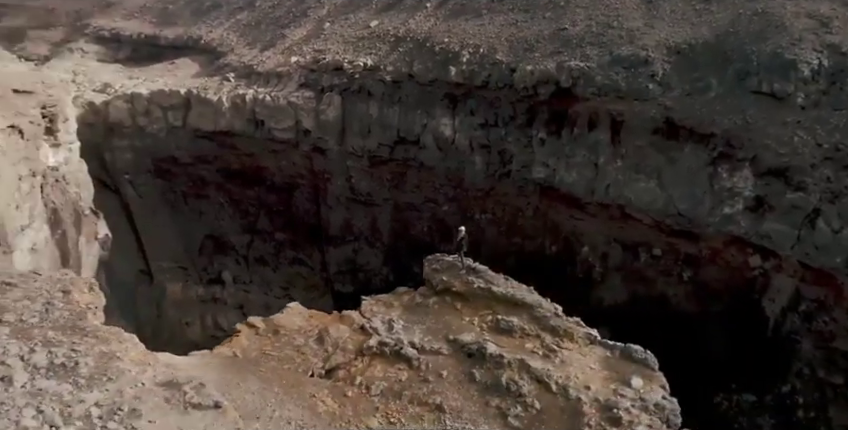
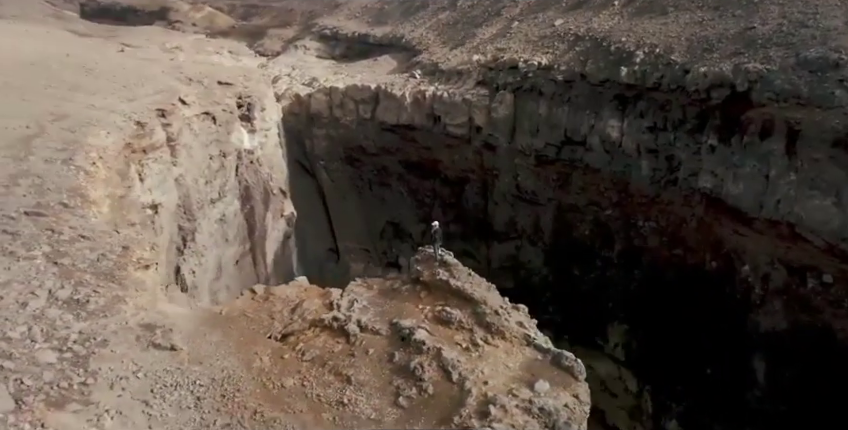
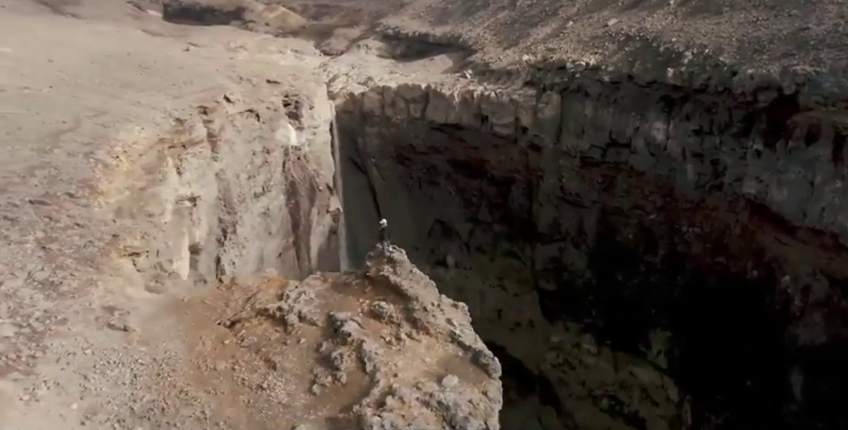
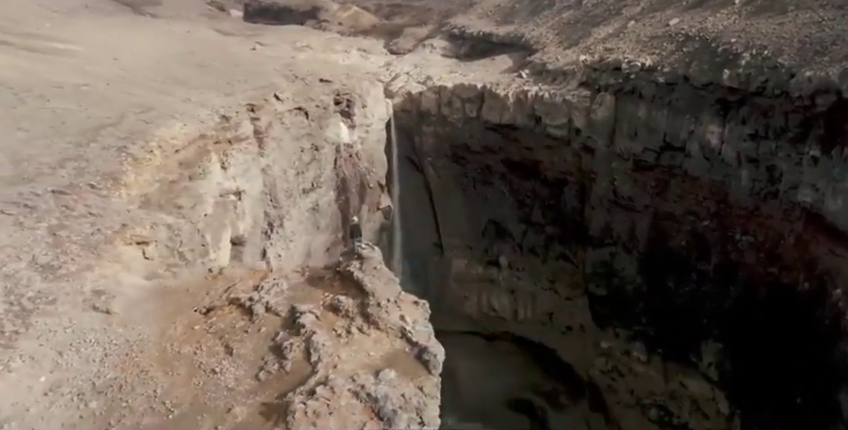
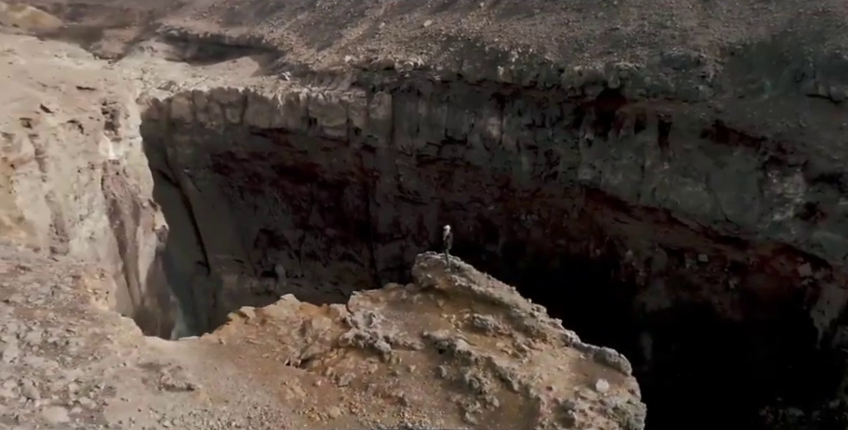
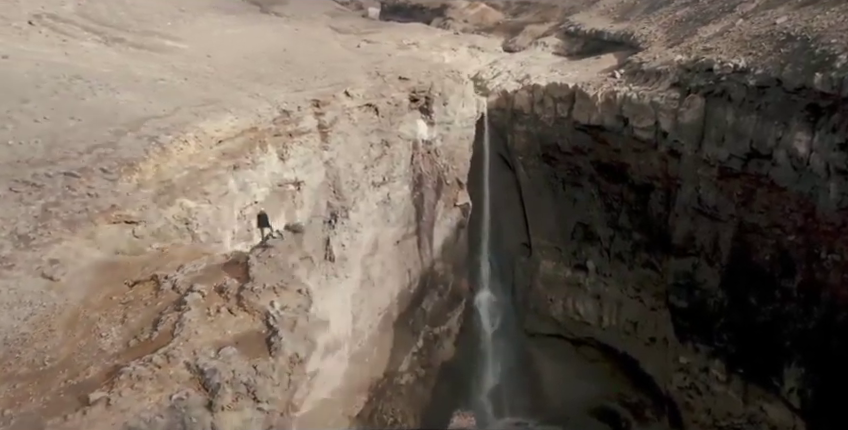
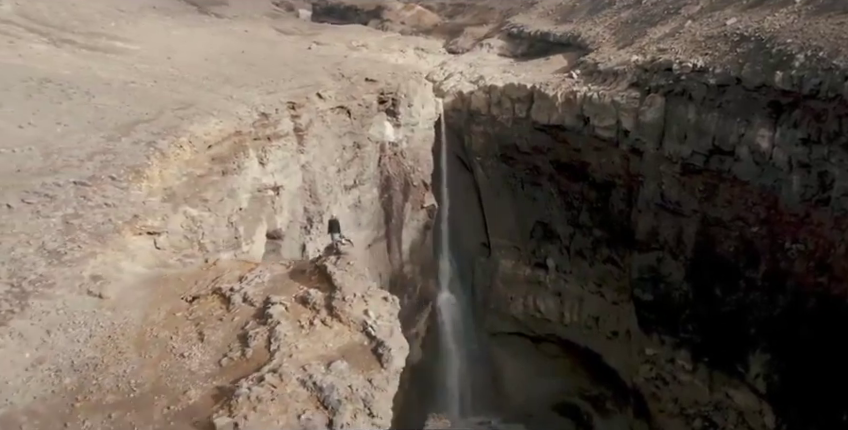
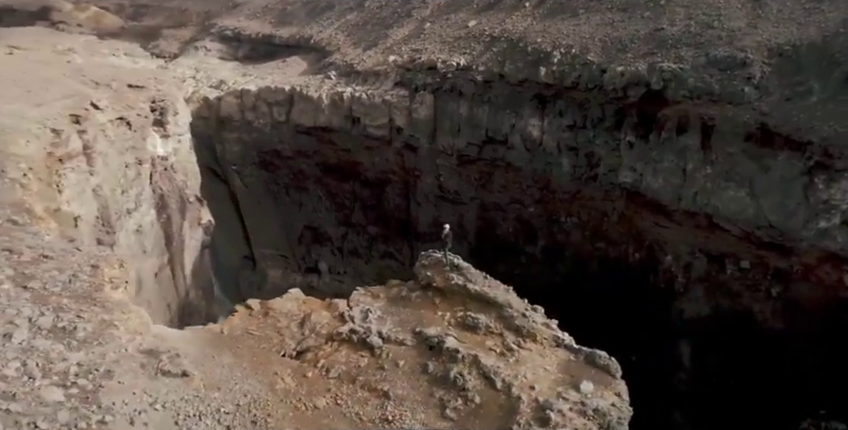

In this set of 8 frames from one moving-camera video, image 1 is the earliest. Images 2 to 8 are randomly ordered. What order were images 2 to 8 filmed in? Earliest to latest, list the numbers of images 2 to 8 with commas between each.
5, 8, 2, 3, 4, 7, 6
